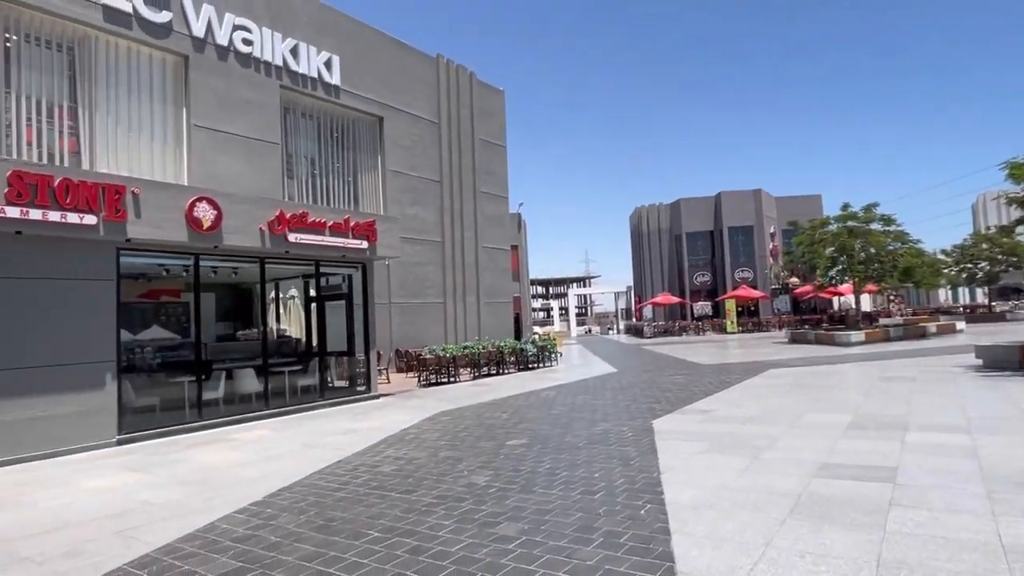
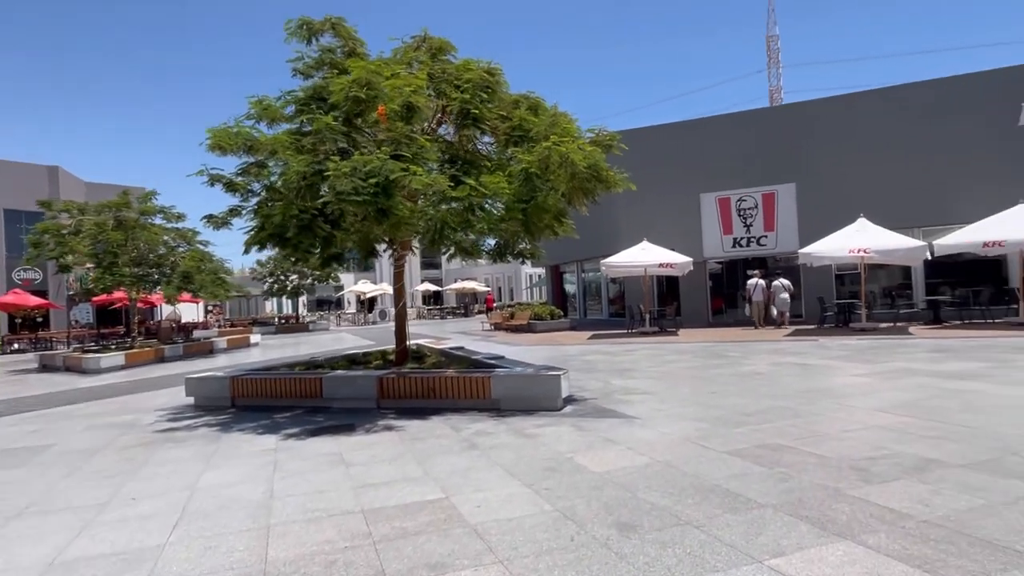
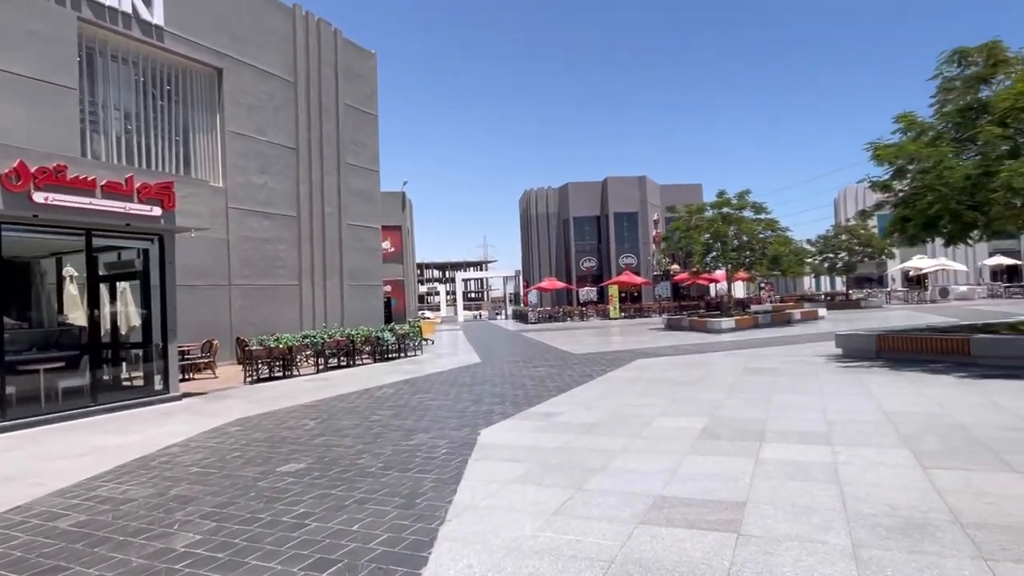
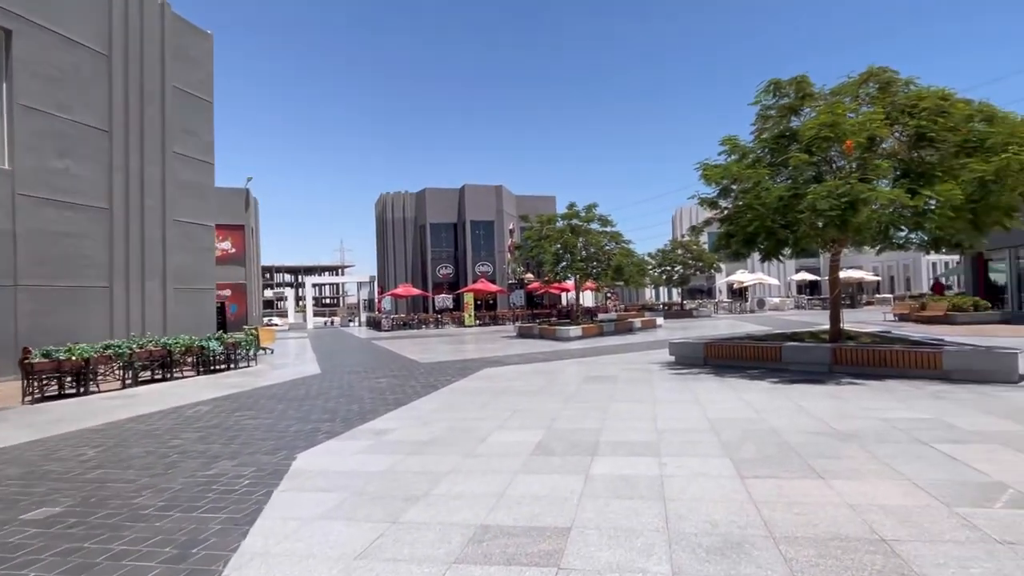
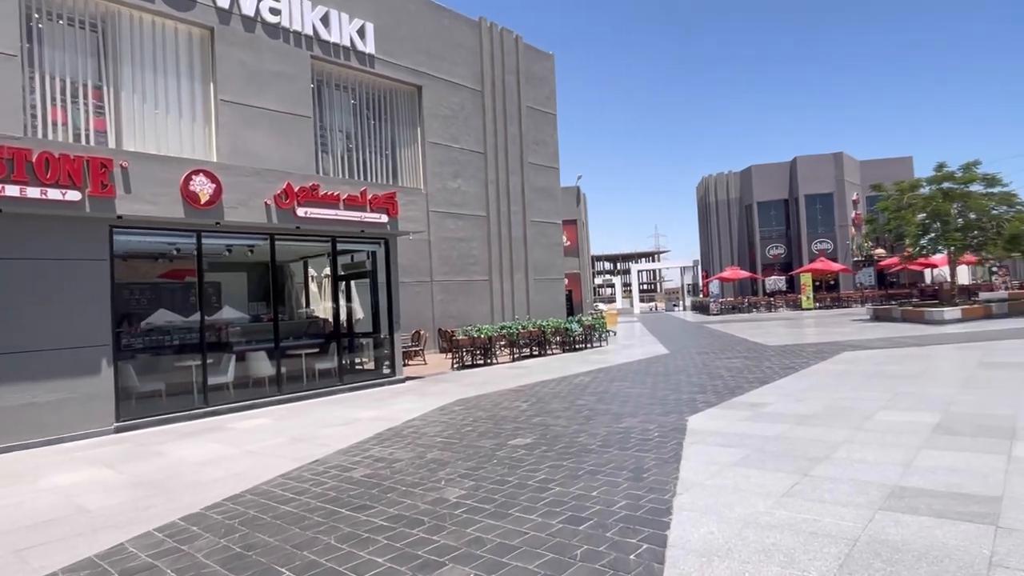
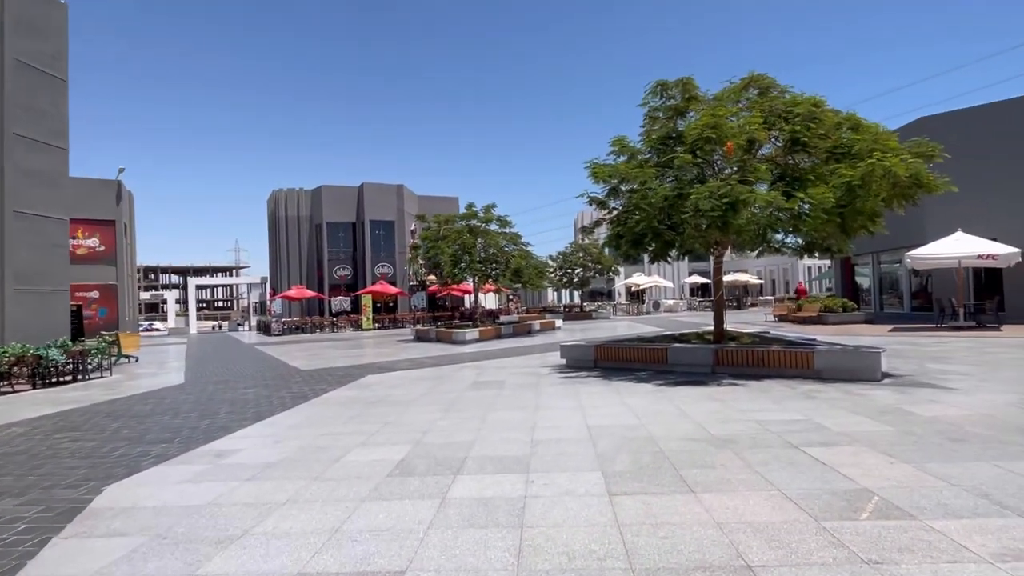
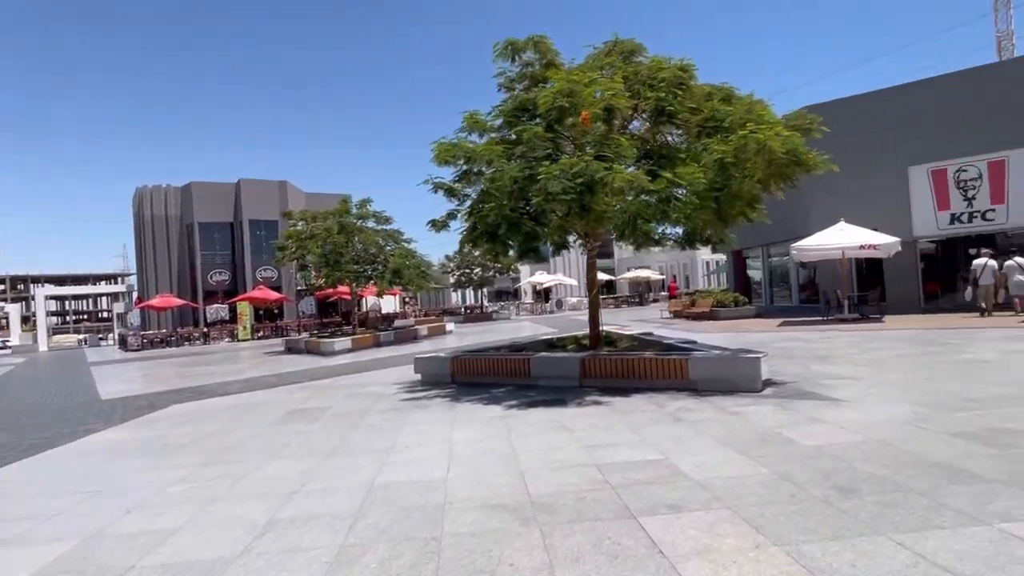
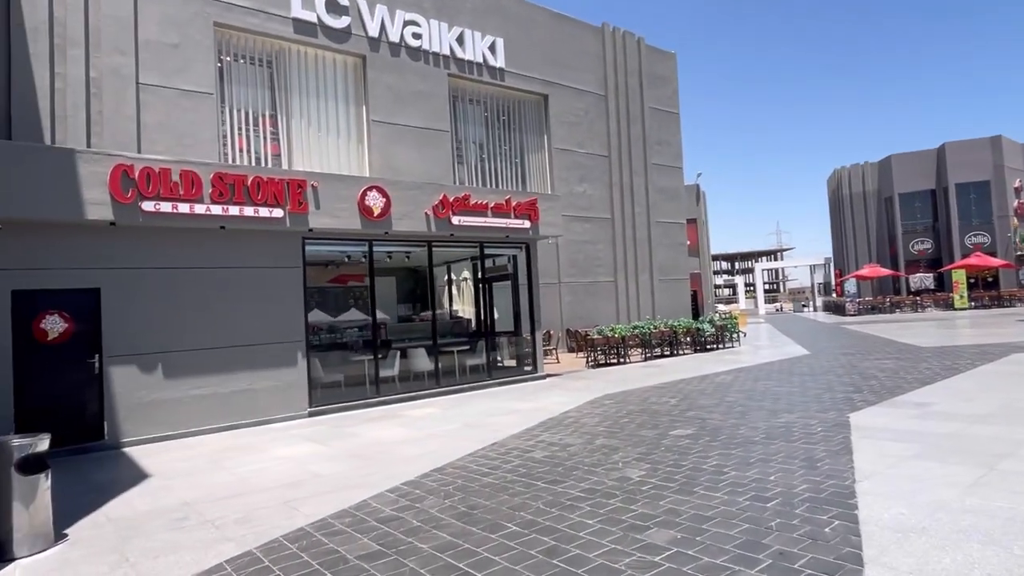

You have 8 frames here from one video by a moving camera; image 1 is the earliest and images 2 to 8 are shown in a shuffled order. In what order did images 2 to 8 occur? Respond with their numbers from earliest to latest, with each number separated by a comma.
8, 5, 3, 4, 6, 7, 2
